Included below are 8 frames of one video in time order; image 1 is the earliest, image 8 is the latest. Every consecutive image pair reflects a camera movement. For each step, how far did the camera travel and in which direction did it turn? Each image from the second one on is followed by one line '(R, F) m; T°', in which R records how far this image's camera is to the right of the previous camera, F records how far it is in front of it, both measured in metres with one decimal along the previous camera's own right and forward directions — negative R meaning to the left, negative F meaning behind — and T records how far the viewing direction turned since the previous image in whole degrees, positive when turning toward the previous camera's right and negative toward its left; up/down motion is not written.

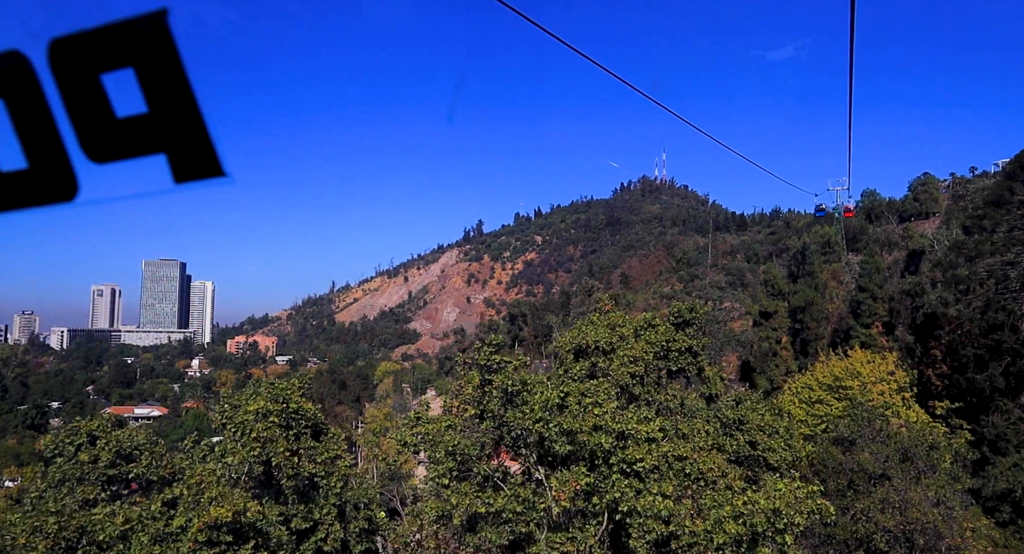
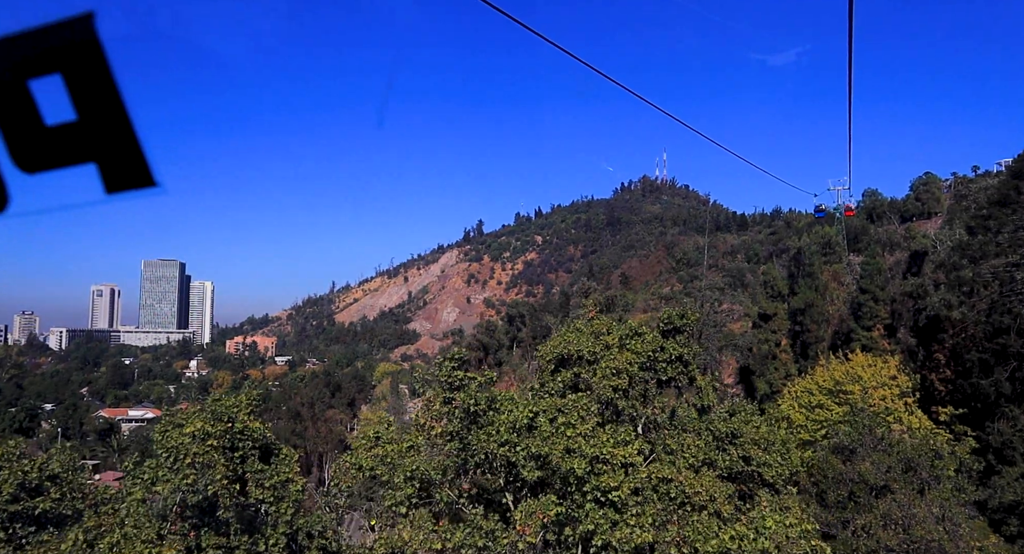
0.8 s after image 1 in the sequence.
(+0.3, +0.6) m; 0°
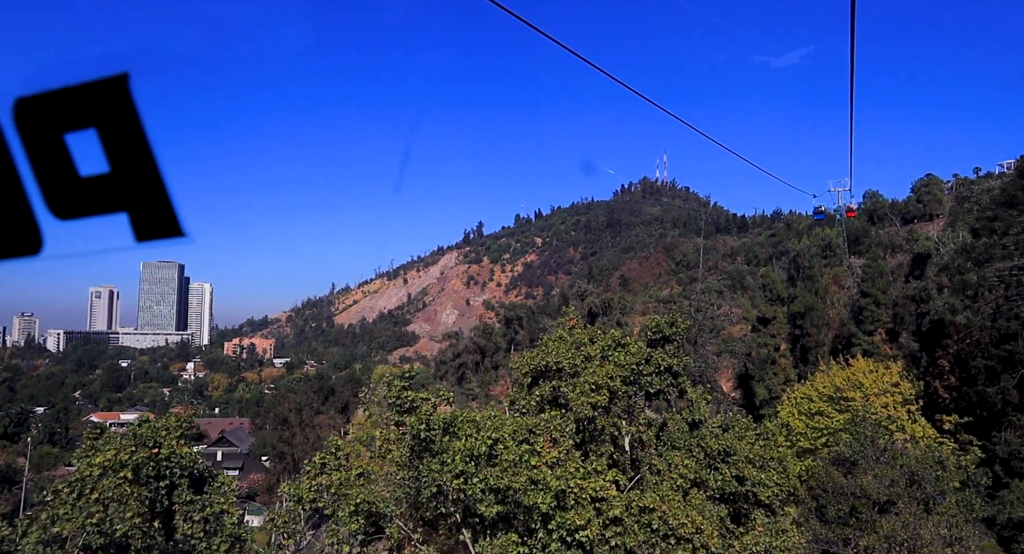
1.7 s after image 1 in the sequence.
(+0.4, +0.7) m; 0°
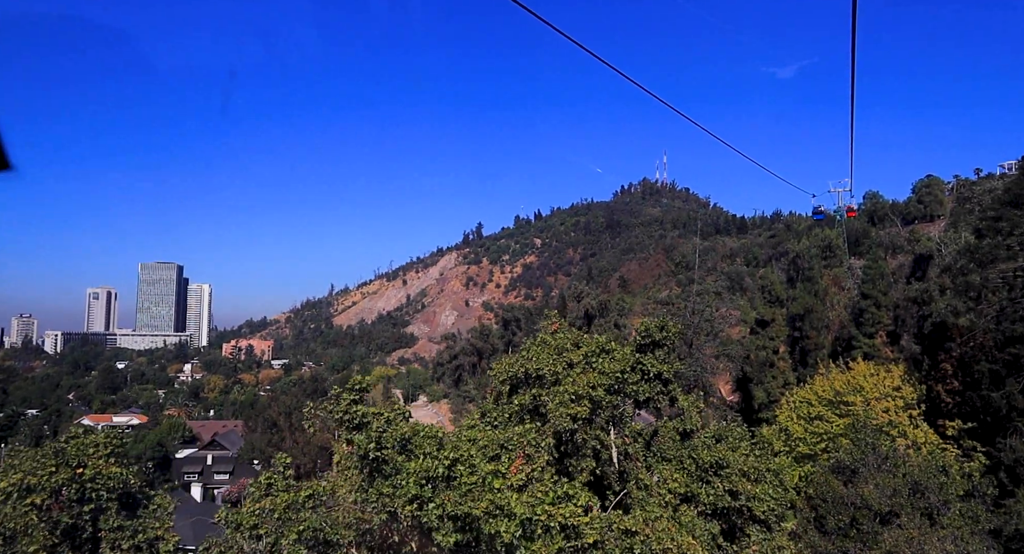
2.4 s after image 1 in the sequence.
(+0.3, +0.6) m; 0°
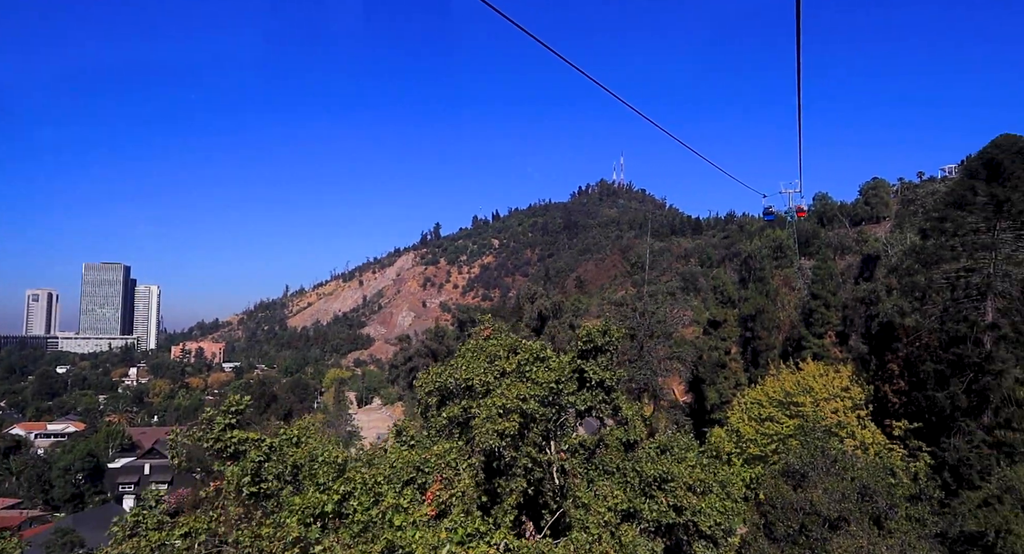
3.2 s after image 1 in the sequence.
(+0.4, +0.7) m; +4°
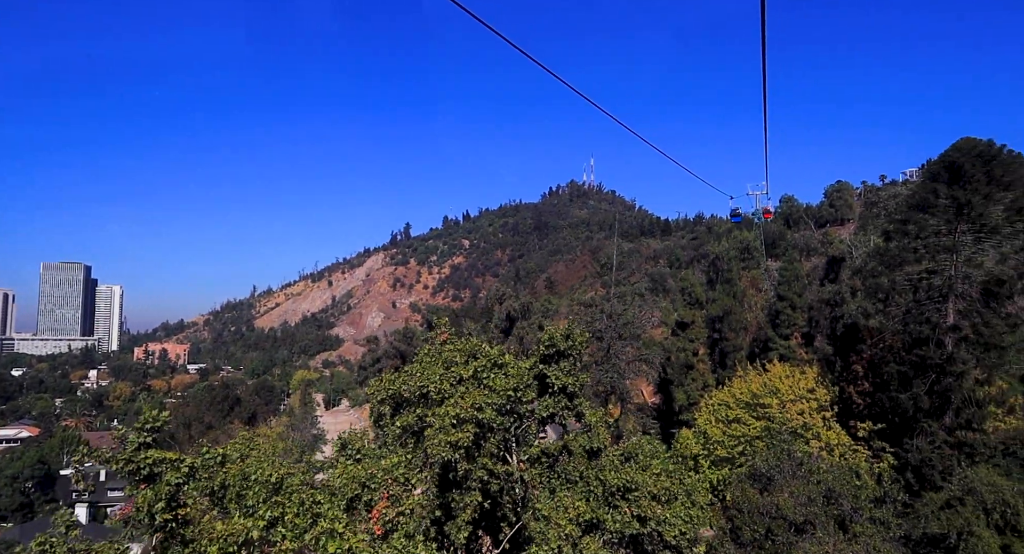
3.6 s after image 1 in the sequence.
(+0.2, +0.4) m; +2°
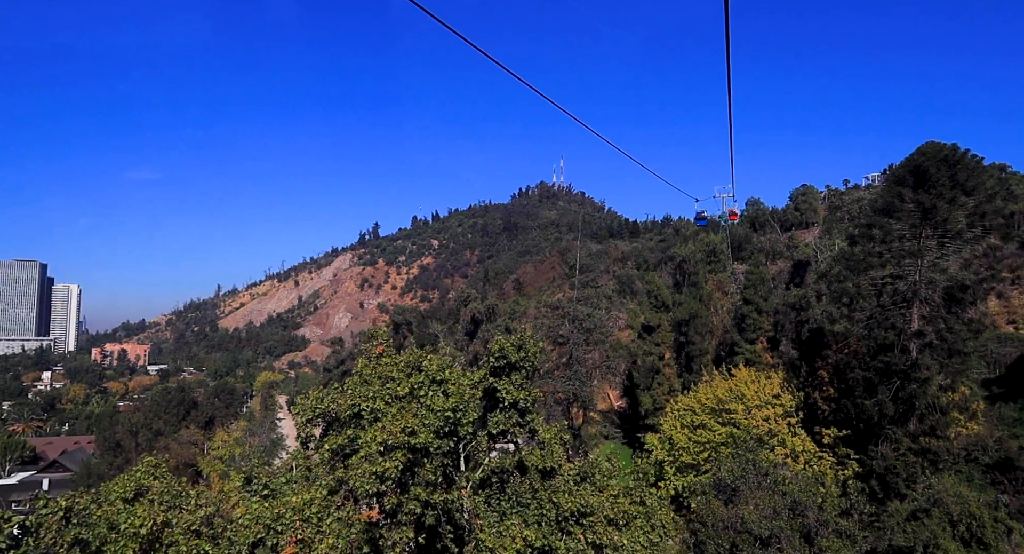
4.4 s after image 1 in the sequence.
(+0.3, +0.7) m; +3°
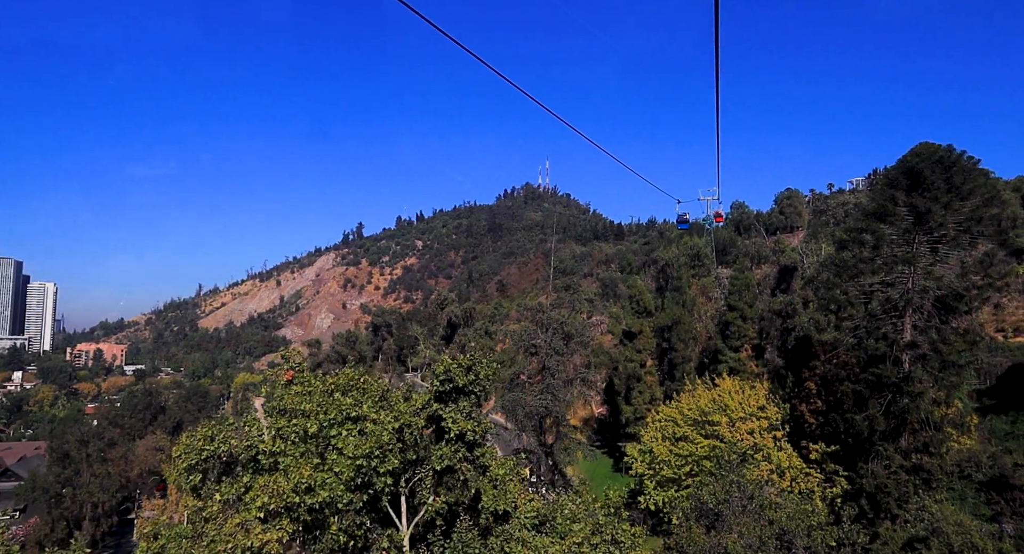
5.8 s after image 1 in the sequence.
(+0.4, +1.2) m; +1°
